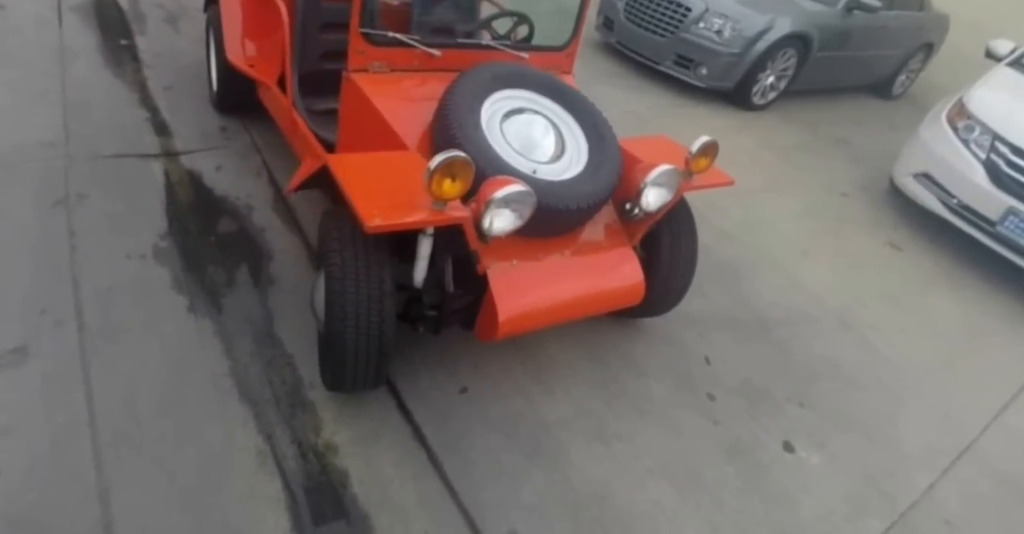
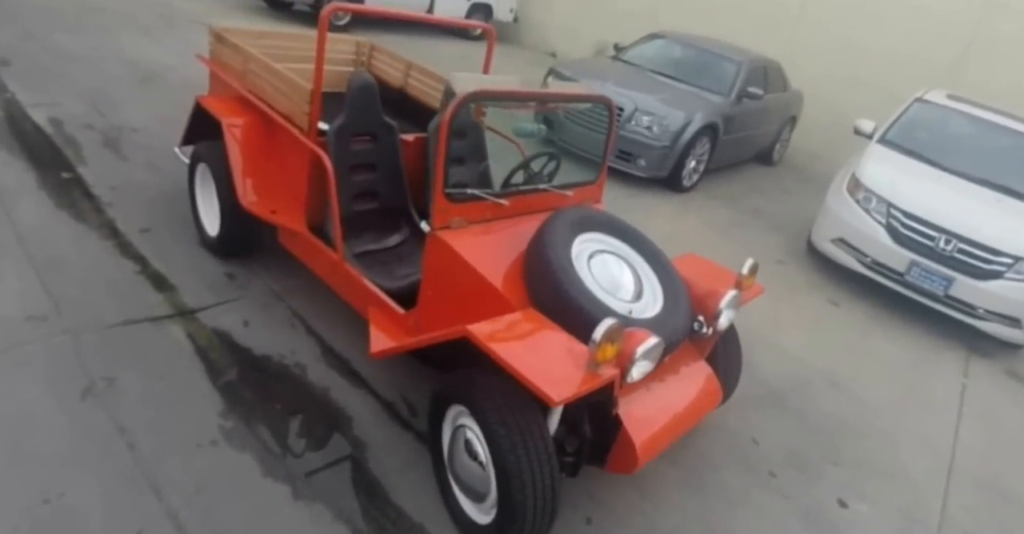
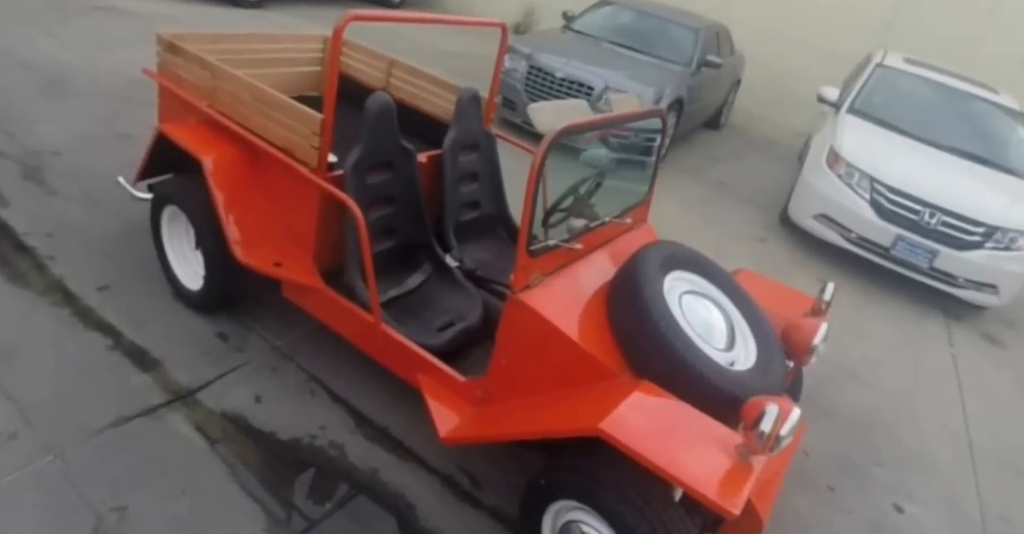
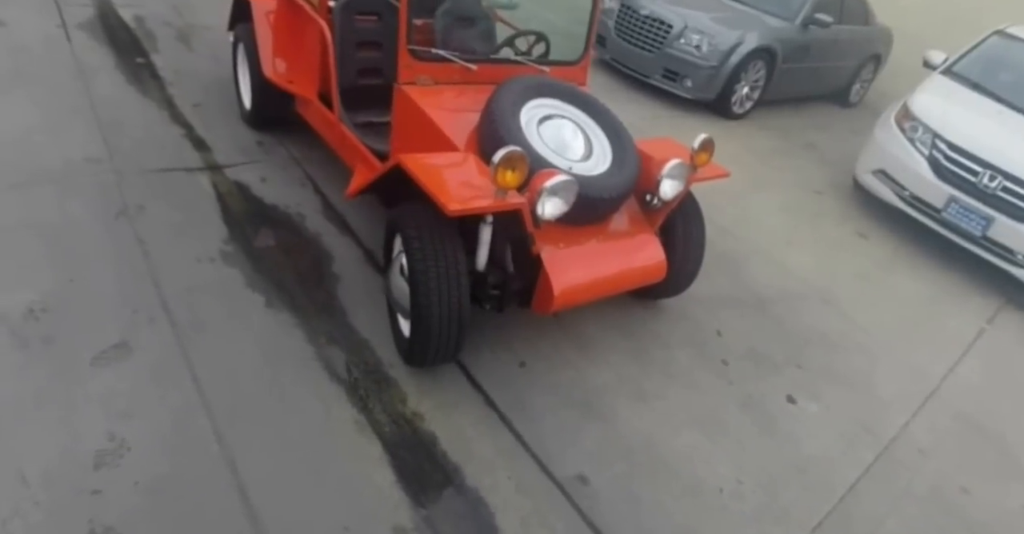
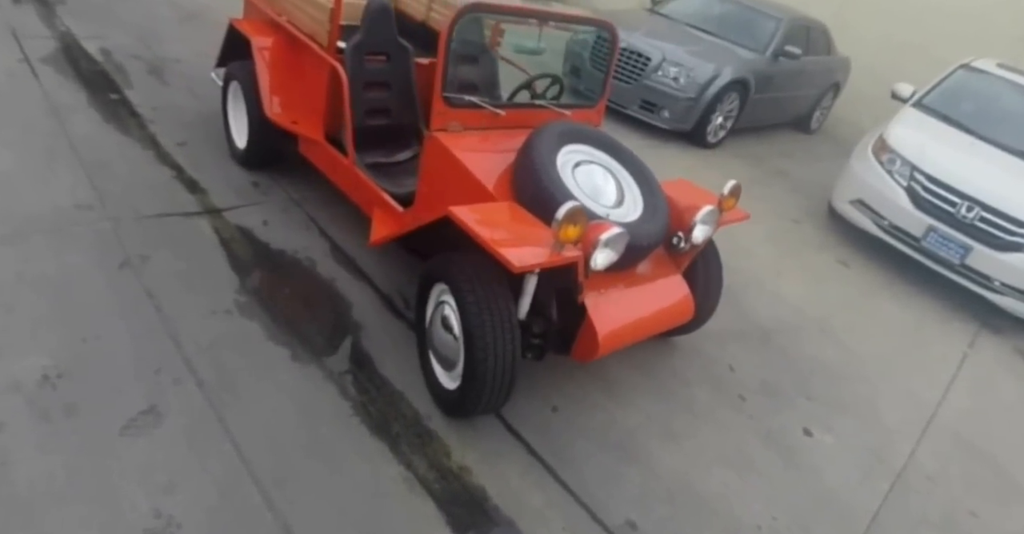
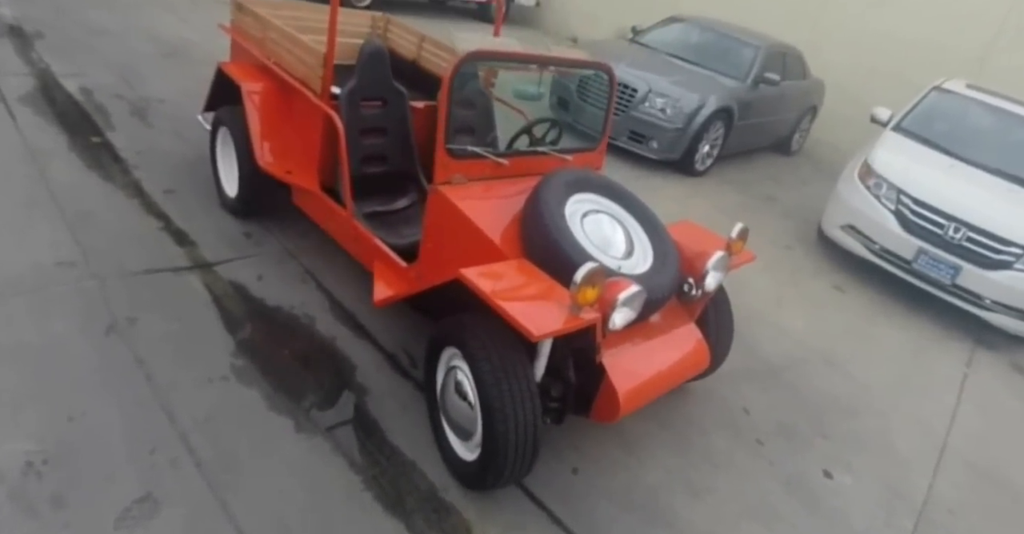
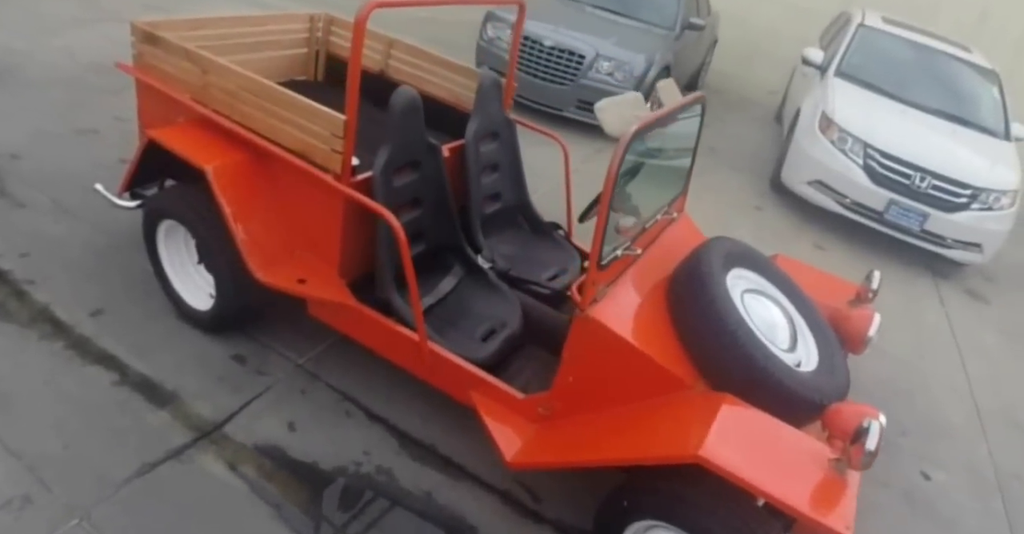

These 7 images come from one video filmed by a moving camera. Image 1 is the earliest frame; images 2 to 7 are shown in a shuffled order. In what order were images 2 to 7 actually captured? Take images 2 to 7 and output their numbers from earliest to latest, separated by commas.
4, 5, 6, 2, 3, 7
